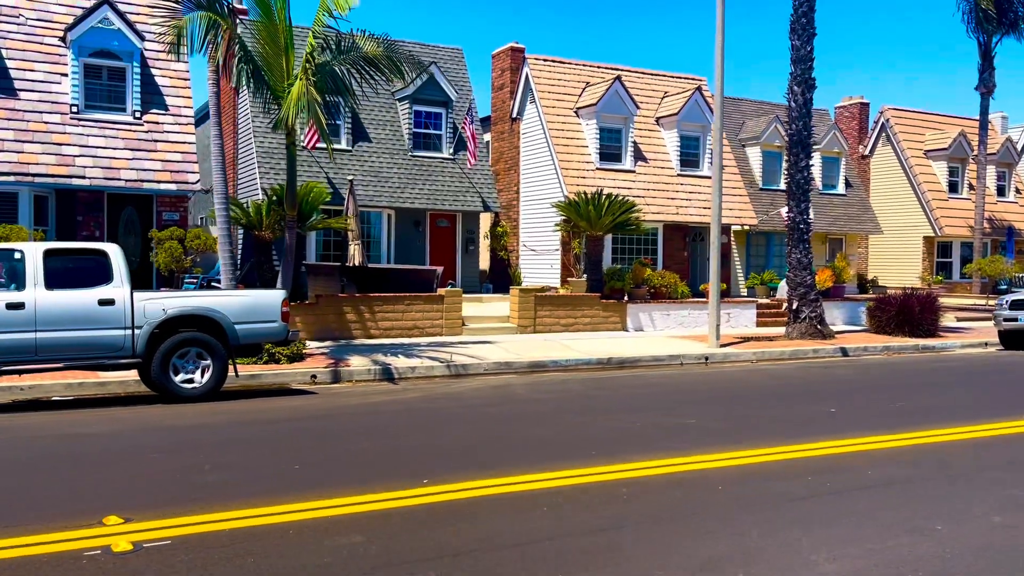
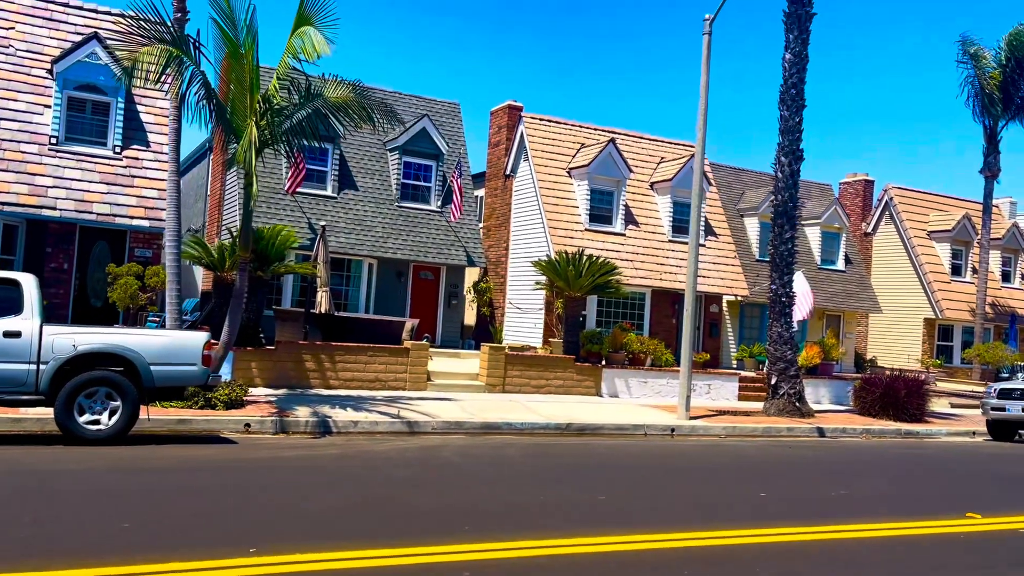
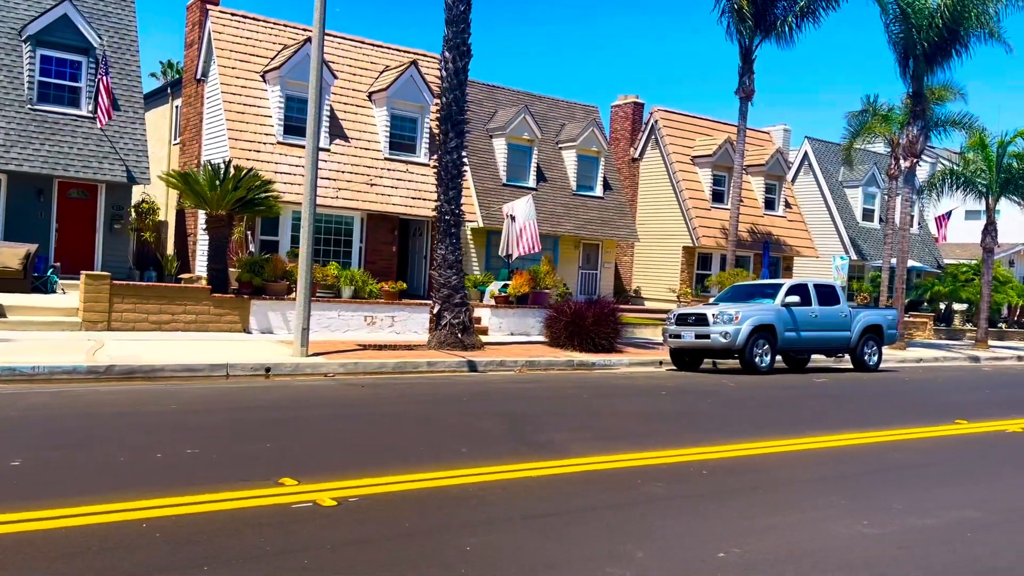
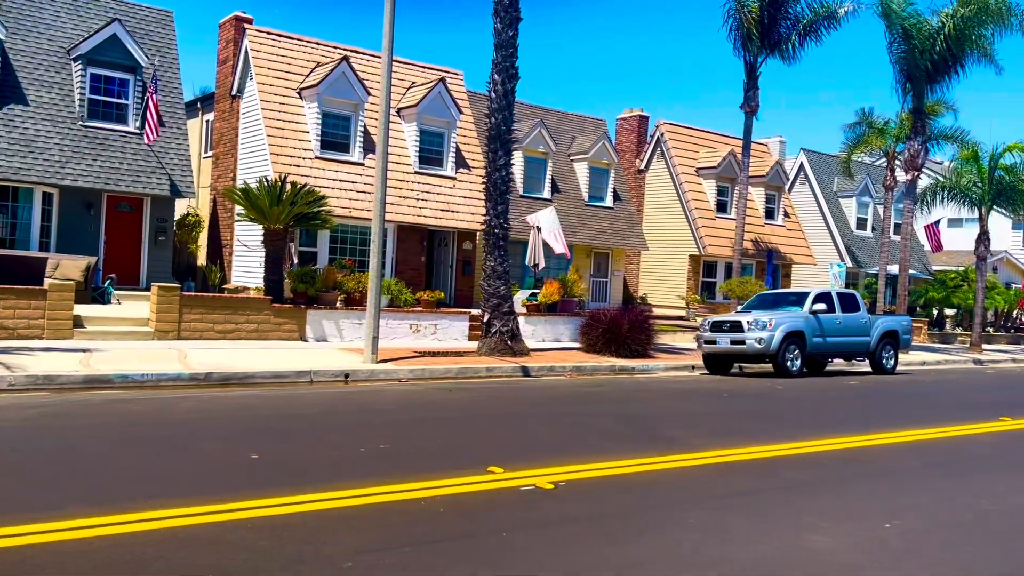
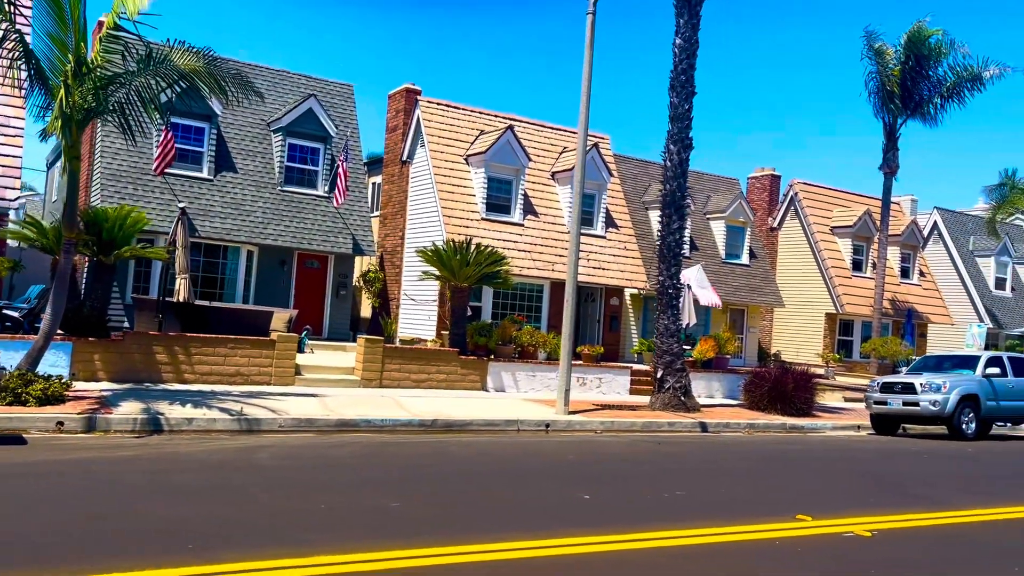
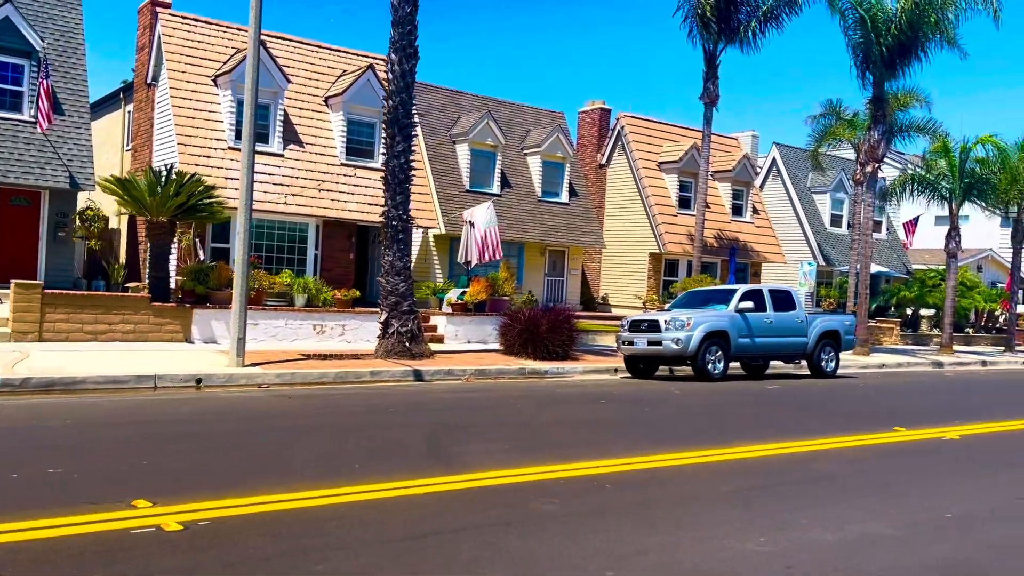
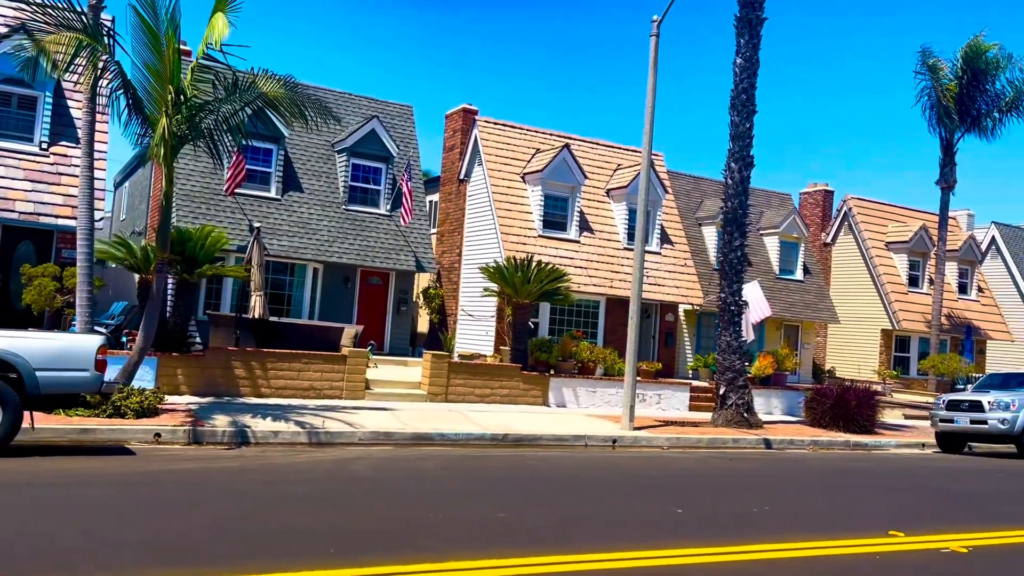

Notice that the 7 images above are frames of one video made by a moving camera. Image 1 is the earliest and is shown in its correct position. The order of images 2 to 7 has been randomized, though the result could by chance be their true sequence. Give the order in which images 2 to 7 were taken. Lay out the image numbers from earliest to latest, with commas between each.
2, 7, 5, 4, 3, 6
